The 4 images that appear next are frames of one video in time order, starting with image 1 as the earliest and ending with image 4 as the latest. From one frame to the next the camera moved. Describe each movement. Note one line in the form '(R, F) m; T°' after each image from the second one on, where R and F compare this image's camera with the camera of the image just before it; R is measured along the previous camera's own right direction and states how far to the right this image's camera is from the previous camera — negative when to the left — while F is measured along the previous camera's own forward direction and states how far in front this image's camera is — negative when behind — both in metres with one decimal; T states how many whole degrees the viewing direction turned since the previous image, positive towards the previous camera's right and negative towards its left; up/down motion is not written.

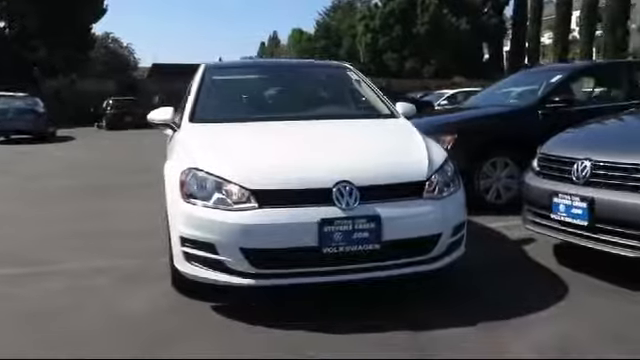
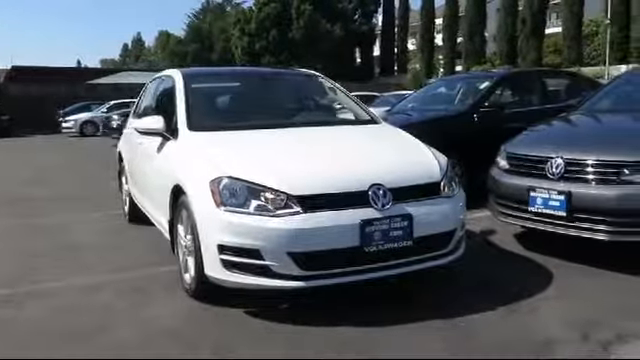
(-1.3, -0.1) m; +14°
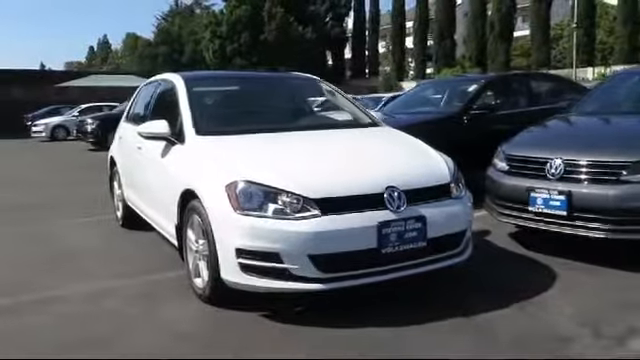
(-0.4, 0.0) m; +3°
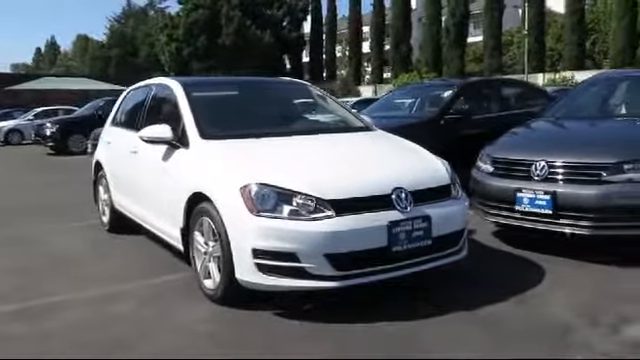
(-0.5, -0.2) m; +5°
